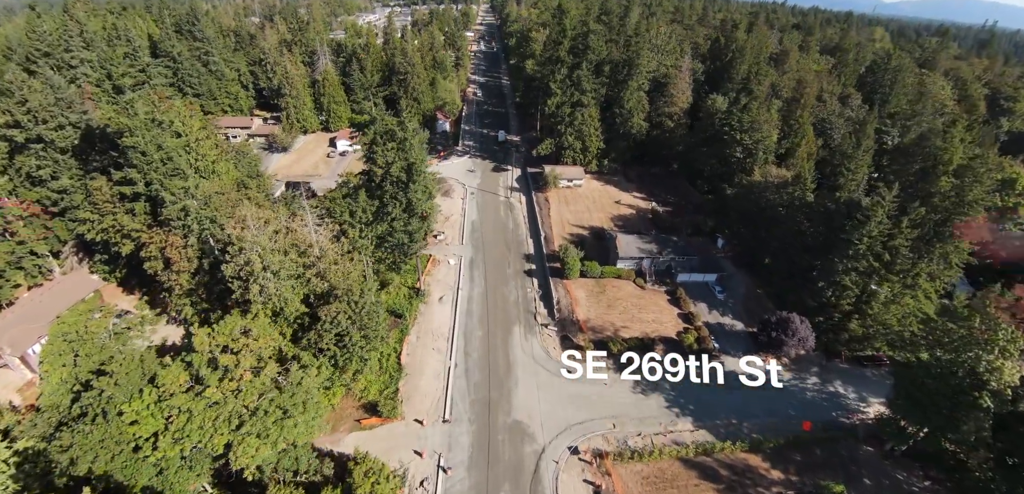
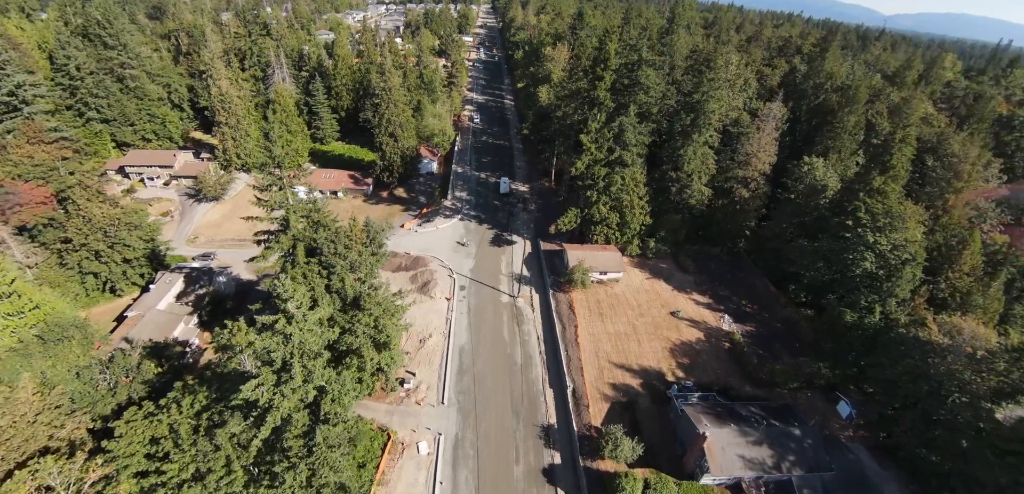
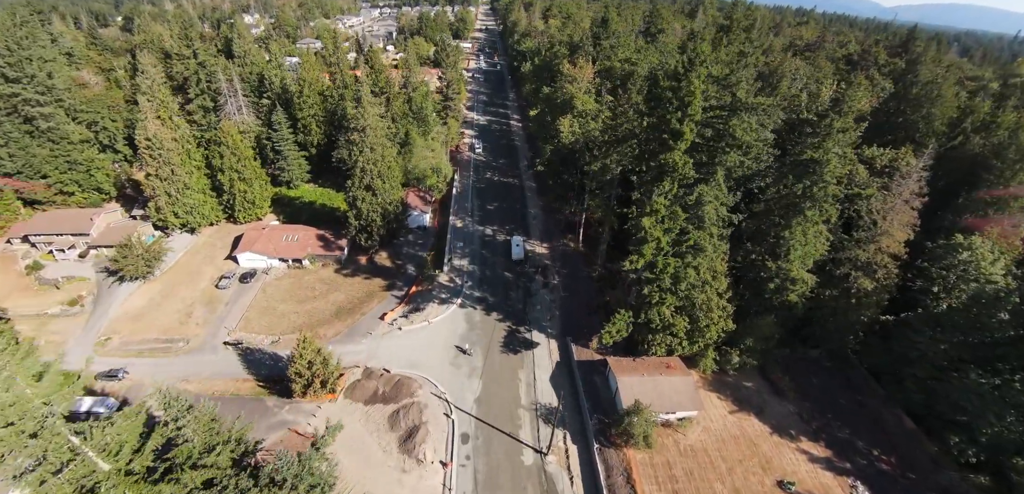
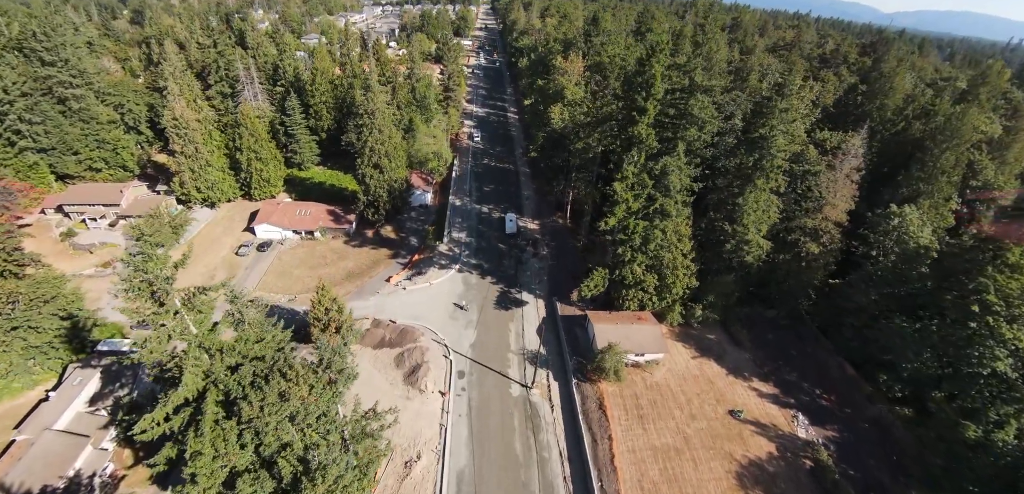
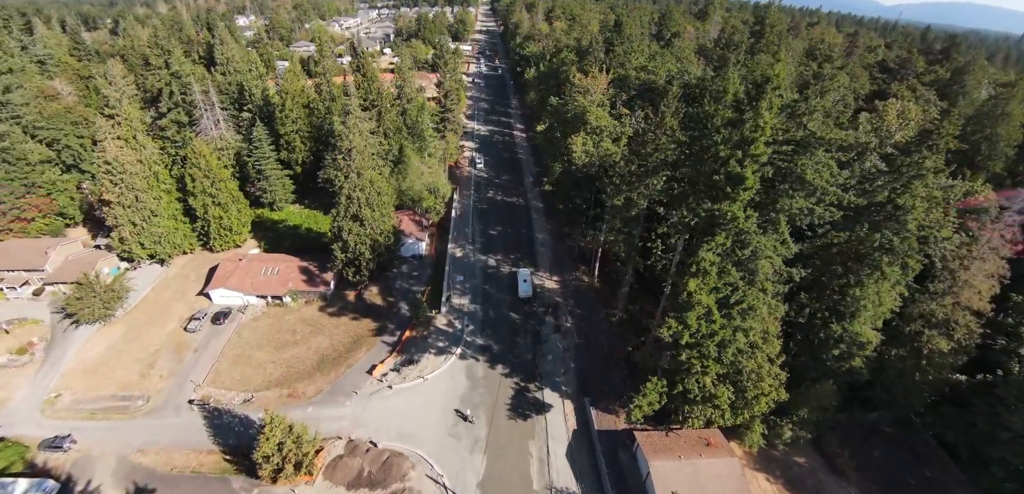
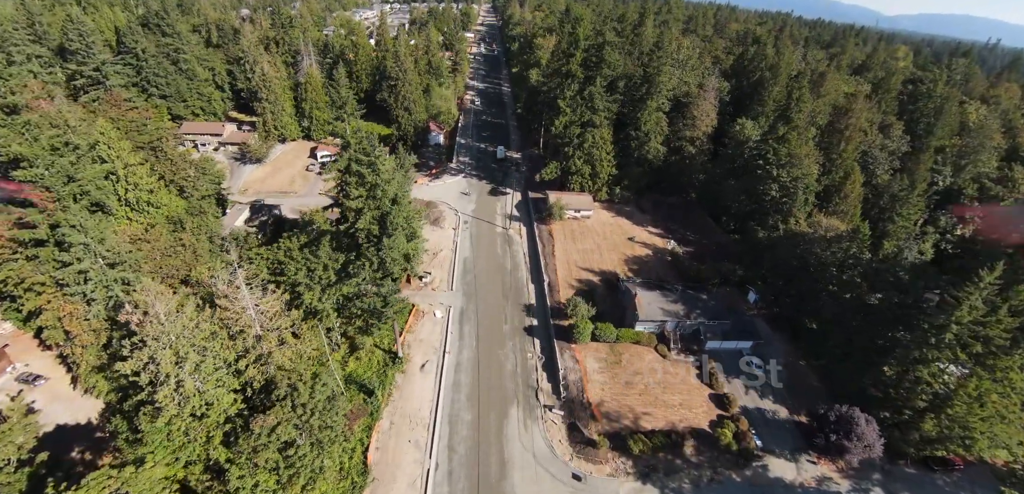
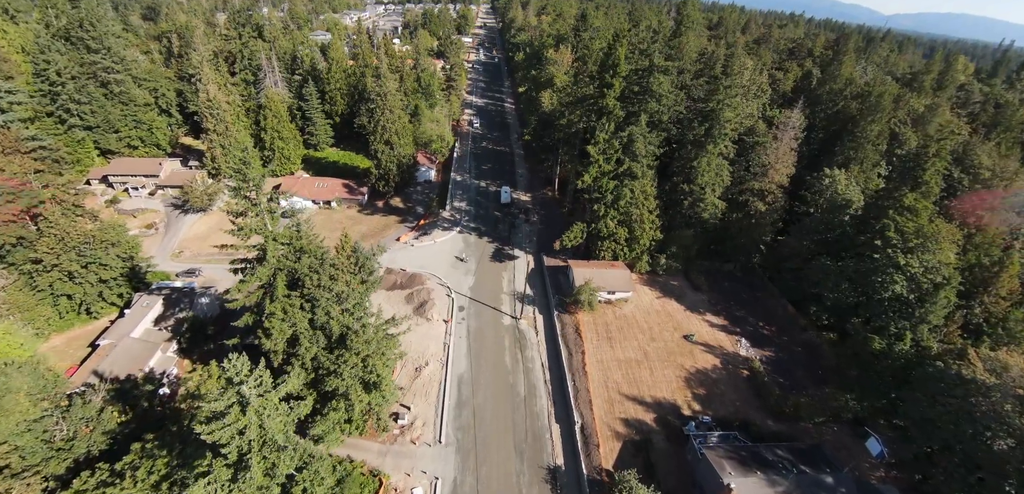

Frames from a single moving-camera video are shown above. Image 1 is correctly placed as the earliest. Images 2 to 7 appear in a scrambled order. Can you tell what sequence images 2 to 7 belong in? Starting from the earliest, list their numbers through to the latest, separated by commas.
6, 2, 7, 4, 3, 5
